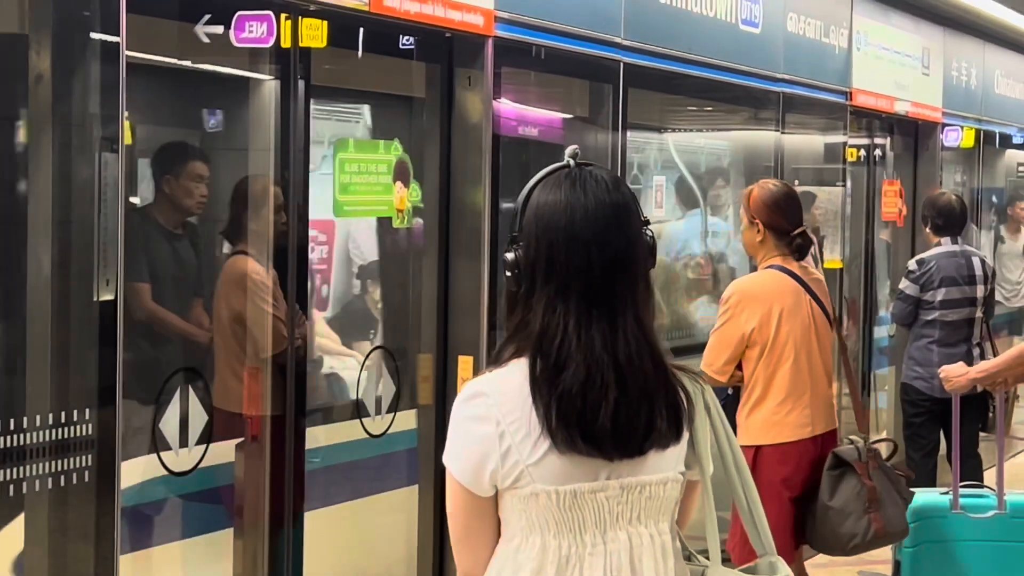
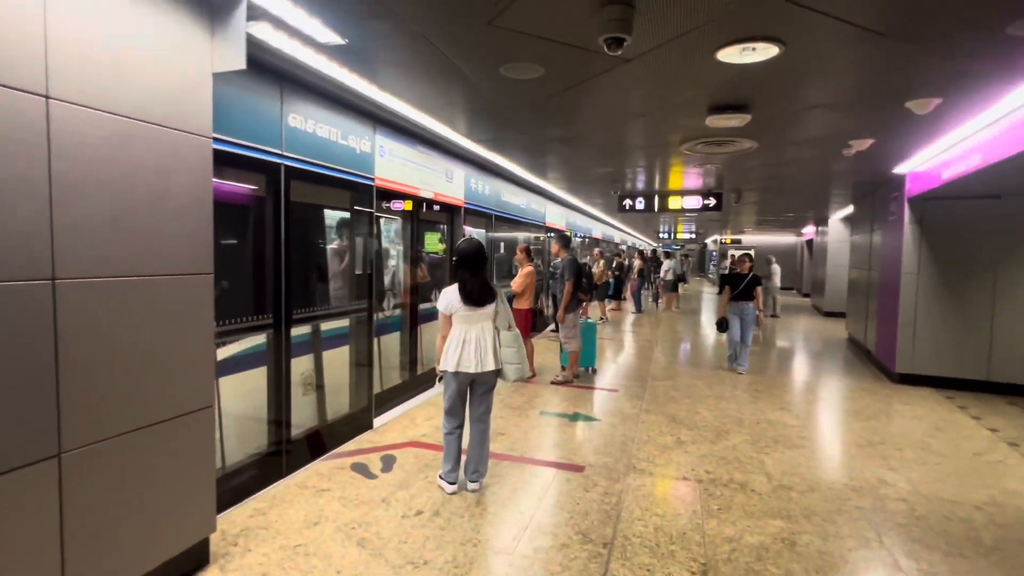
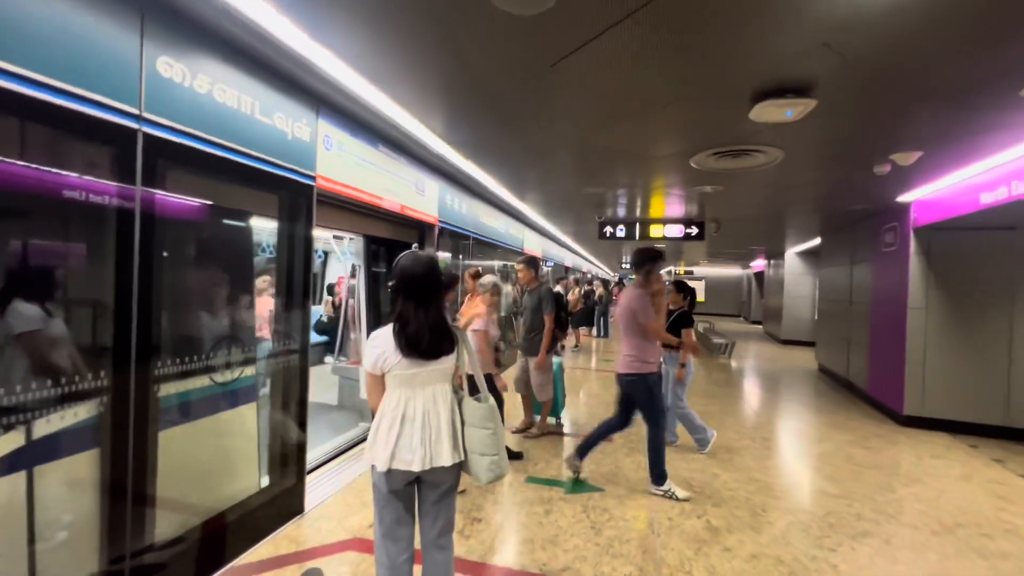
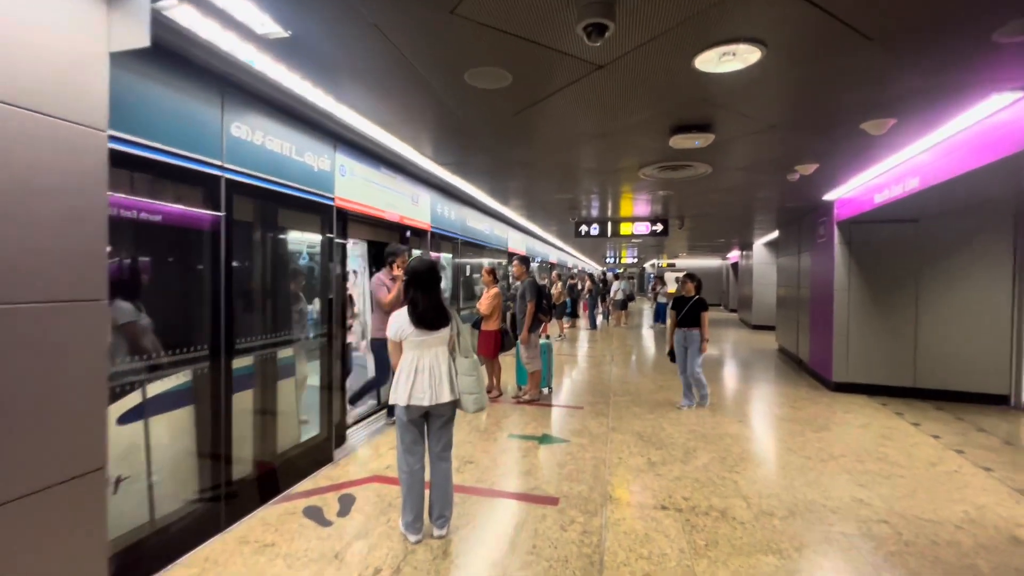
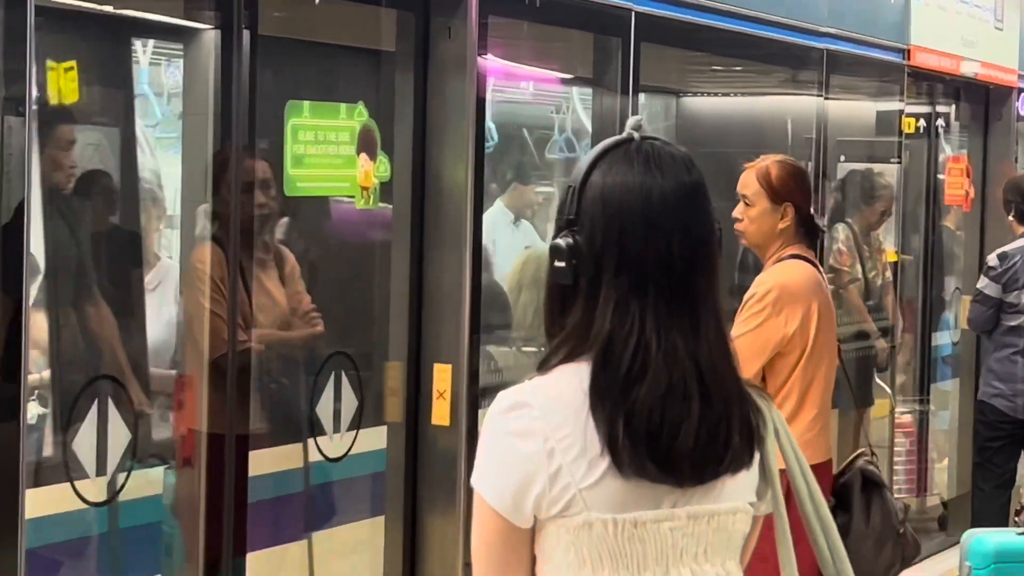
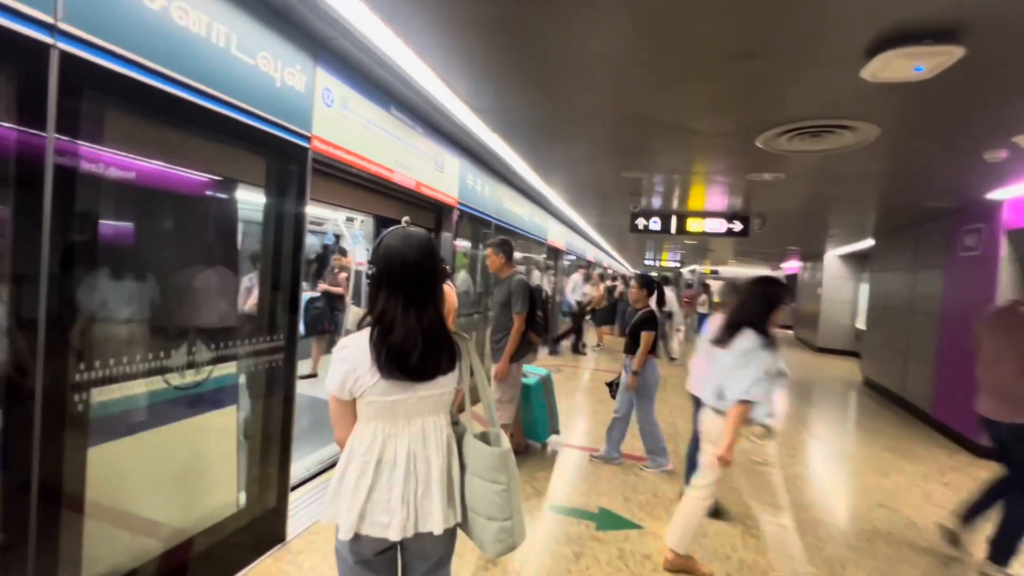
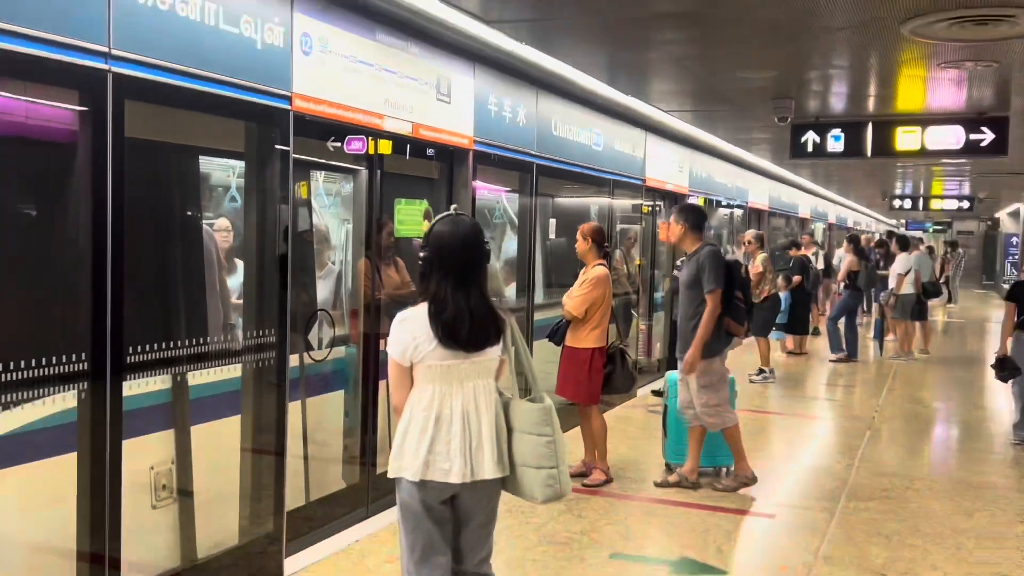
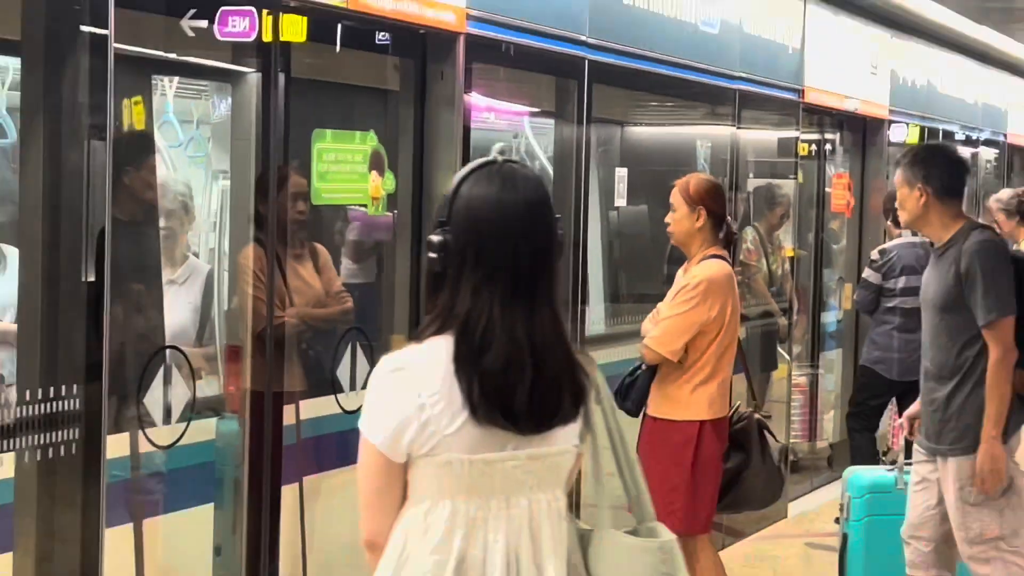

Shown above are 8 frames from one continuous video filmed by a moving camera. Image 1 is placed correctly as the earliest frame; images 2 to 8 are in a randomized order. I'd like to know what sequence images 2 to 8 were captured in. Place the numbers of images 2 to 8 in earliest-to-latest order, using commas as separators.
5, 8, 7, 2, 4, 3, 6
